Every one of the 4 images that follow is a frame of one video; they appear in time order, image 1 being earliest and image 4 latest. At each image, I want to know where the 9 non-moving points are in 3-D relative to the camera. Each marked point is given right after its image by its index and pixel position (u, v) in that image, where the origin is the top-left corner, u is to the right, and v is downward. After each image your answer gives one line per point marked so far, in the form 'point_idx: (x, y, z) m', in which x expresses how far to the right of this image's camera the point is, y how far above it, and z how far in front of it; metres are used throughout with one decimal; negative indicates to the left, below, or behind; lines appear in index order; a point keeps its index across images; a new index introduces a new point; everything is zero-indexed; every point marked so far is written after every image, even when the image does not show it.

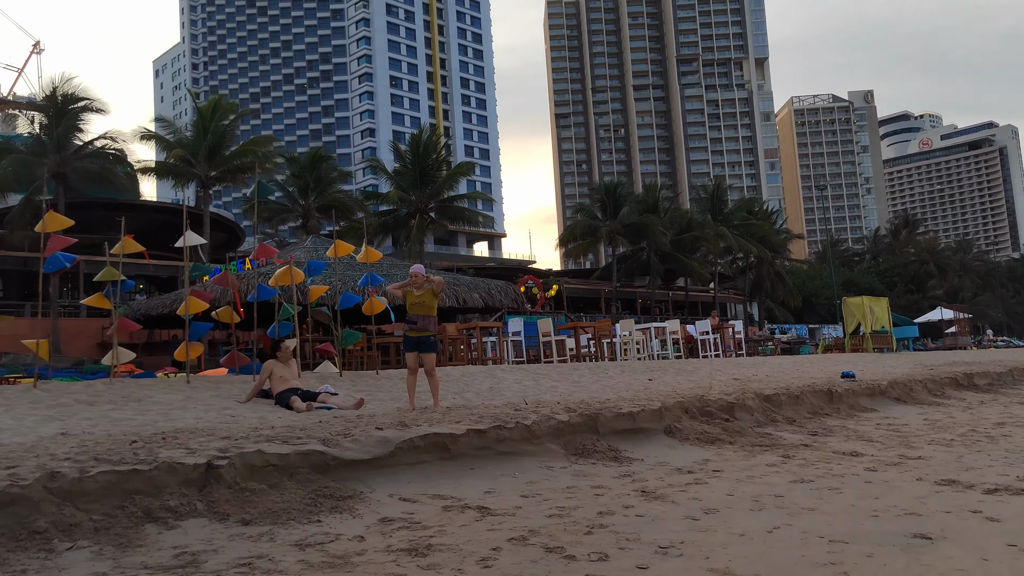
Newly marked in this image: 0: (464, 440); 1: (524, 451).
0: (-0.3, -1.0, +5.0) m
1: (+0.1, -1.1, +5.3) m
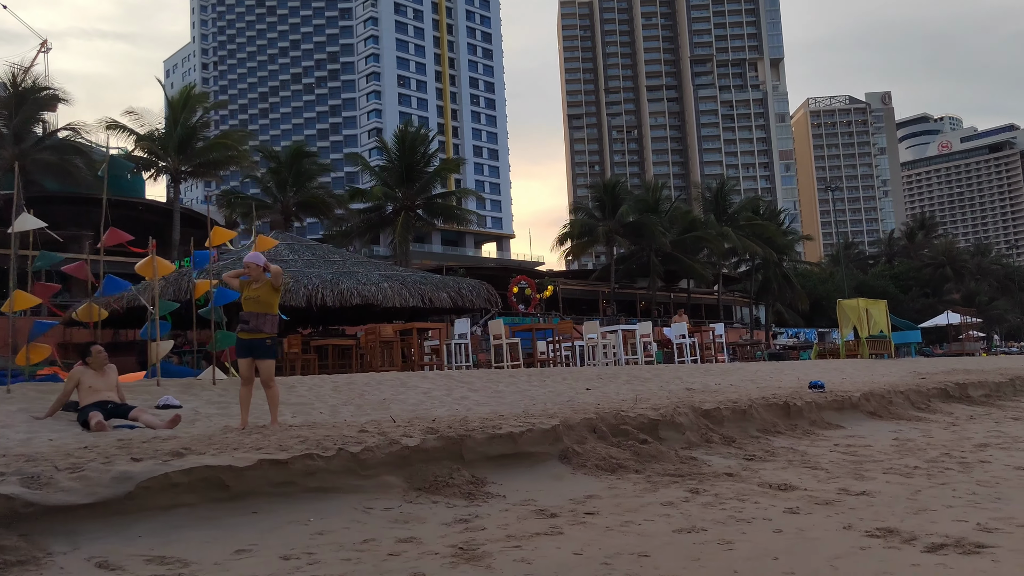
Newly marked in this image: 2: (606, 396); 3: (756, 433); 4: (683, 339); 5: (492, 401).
0: (-1.3, -0.9, +3.9) m
1: (-0.9, -1.0, +4.2) m
2: (+1.0, -1.1, +7.9) m
3: (+2.2, -1.3, +7.0) m
4: (+3.4, -1.0, +15.4) m
5: (-0.2, -1.0, +7.3) m
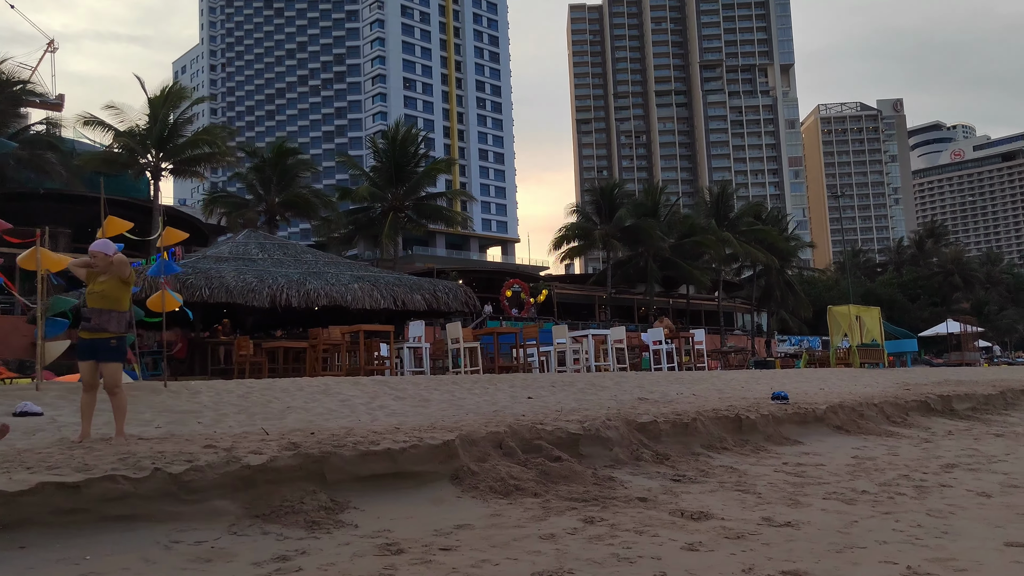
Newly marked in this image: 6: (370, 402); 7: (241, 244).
0: (-2.0, -0.9, +3.3) m
1: (-1.6, -1.0, +3.5) m
2: (+0.3, -1.1, +7.2) m
3: (+1.5, -1.3, +6.4) m
4: (+2.8, -1.1, +14.8) m
5: (-0.8, -1.0, +6.7) m
6: (-1.3, -1.0, +7.0) m
7: (-6.1, +1.0, +17.6) m
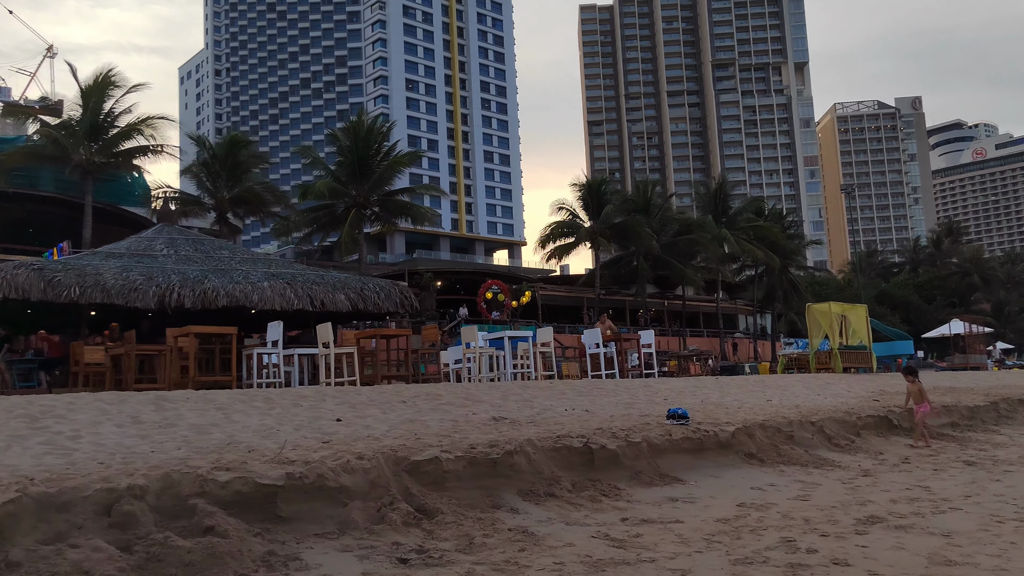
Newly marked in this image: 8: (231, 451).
0: (-3.6, -0.8, +1.4) m
1: (-3.2, -0.9, +1.7) m
2: (-1.3, -1.0, +5.3) m
3: (-0.1, -1.2, +4.4) m
4: (+1.4, -1.0, +12.8) m
5: (-2.4, -0.9, +4.8) m
6: (-2.9, -0.9, +5.1) m
7: (-7.4, +1.0, +15.9) m
8: (-1.6, -0.9, +4.5) m
